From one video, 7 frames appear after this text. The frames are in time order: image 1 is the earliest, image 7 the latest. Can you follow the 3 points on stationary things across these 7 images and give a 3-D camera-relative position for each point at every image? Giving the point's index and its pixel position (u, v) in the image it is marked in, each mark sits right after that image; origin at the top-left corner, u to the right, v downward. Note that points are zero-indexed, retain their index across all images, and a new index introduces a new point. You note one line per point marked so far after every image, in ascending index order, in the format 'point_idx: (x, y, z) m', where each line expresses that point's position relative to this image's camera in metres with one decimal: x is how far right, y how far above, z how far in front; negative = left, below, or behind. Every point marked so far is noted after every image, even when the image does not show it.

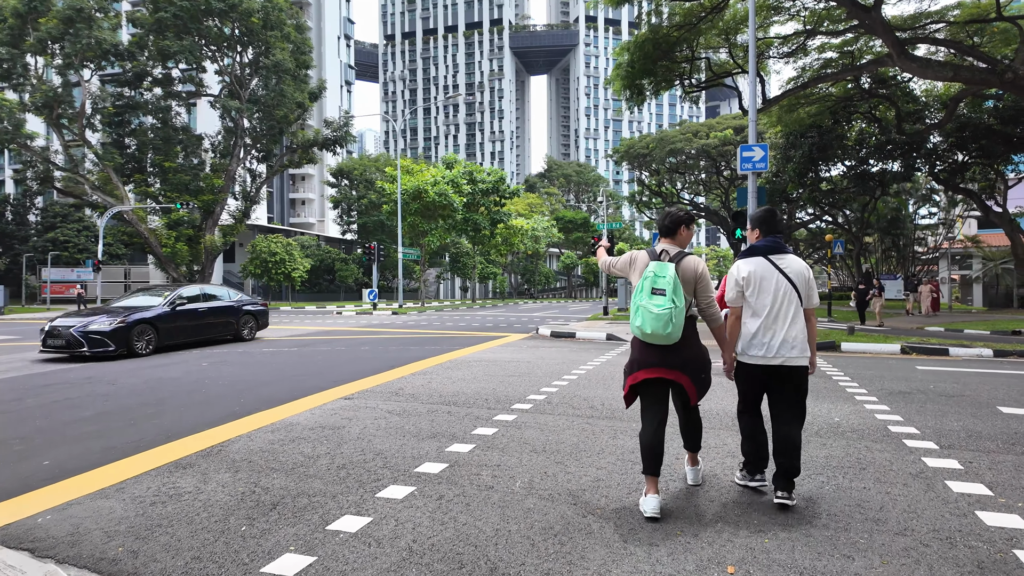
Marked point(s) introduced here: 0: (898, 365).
0: (+5.5, -1.1, +8.4) m
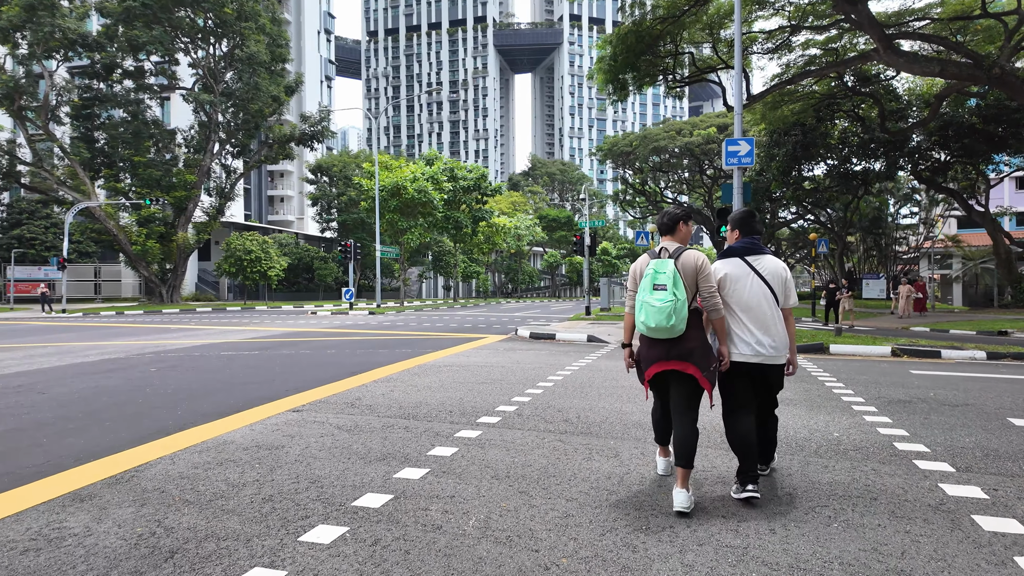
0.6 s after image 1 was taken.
0: (+5.1, -1.1, +8.0) m
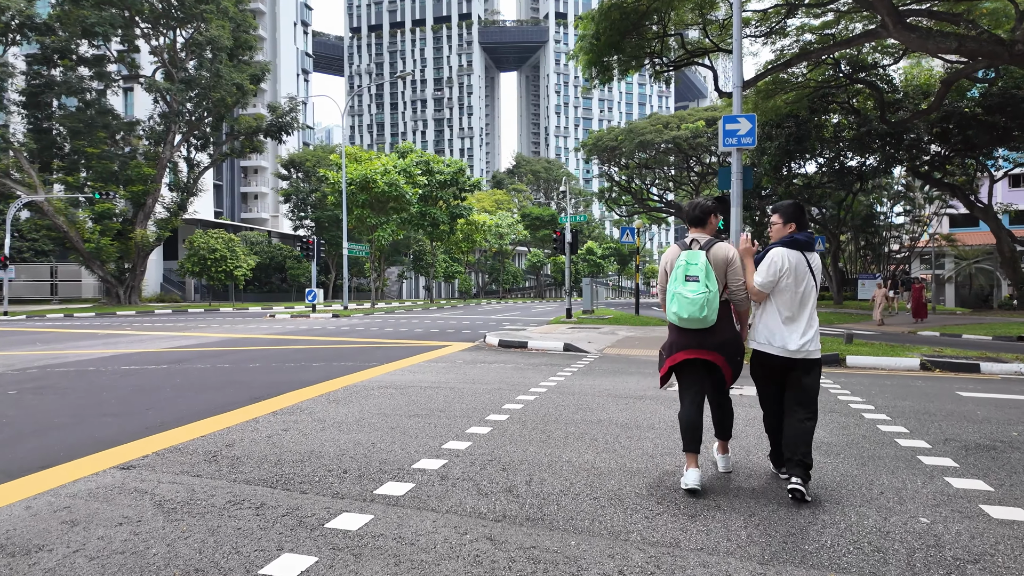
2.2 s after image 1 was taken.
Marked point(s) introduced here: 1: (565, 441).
0: (+4.6, -1.1, +6.5) m
1: (+0.4, -1.1, +4.1) m
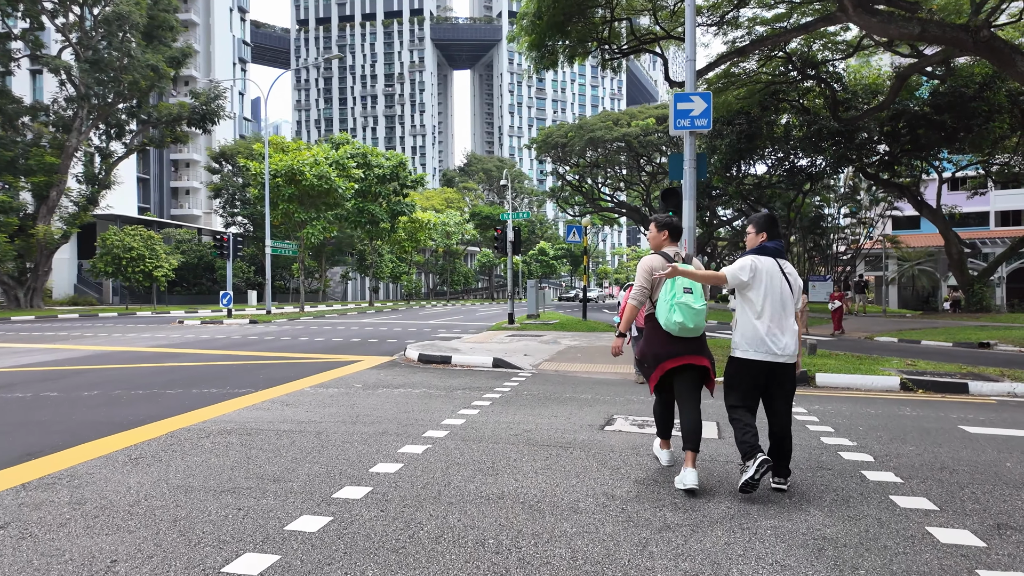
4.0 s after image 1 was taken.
0: (+3.7, -1.2, +5.2) m
1: (-0.3, -1.2, +2.6) m
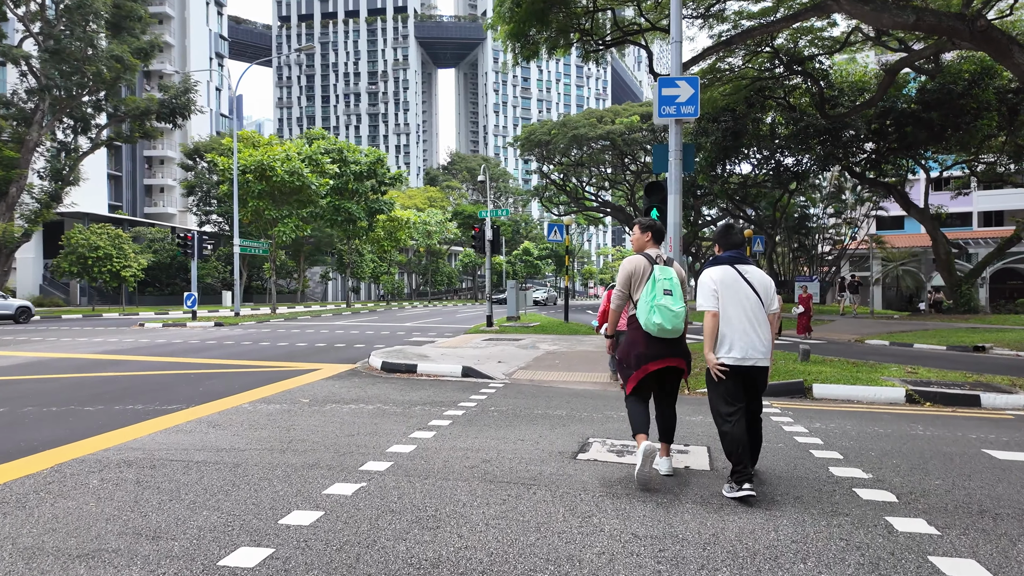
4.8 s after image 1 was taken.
0: (+3.4, -1.2, +4.6) m
1: (-0.6, -1.2, +1.8) m
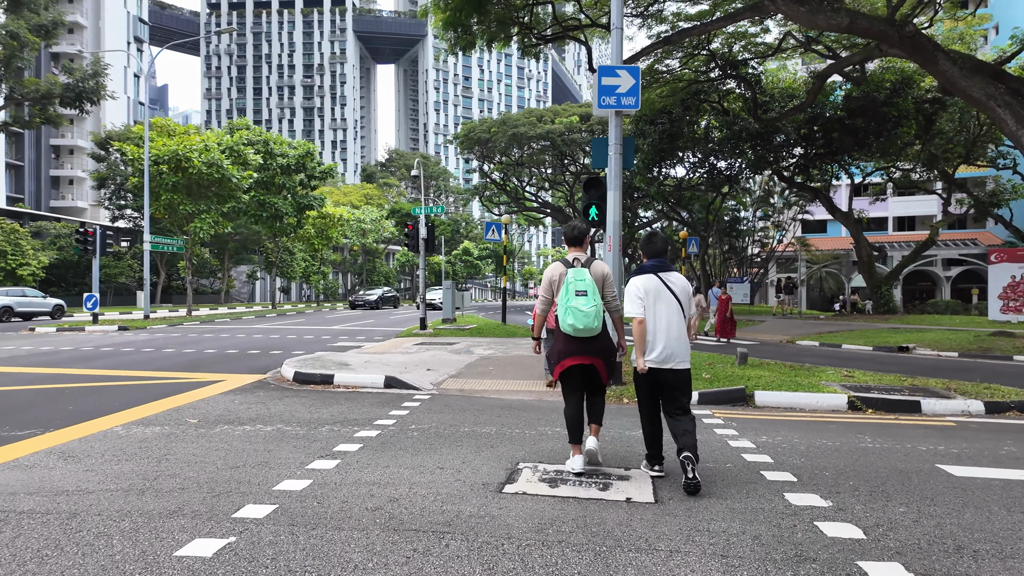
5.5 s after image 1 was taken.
0: (+2.8, -1.2, +4.3) m
1: (-0.9, -1.2, +1.2) m
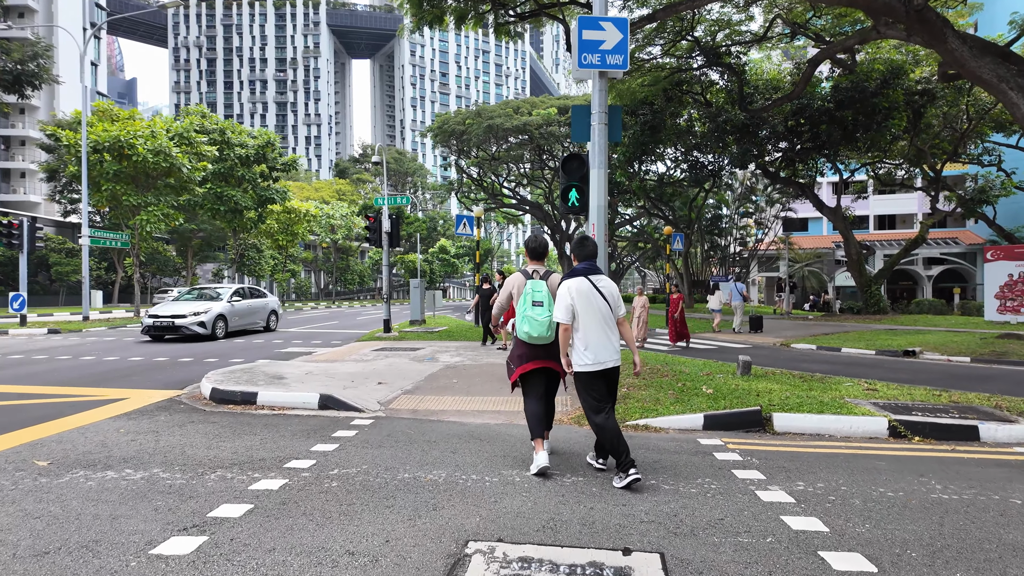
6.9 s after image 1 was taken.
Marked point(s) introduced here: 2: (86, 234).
0: (+2.5, -1.2, +3.2) m
1: (-1.0, -1.2, -0.1) m
2: (-13.4, +1.7, +18.6) m
